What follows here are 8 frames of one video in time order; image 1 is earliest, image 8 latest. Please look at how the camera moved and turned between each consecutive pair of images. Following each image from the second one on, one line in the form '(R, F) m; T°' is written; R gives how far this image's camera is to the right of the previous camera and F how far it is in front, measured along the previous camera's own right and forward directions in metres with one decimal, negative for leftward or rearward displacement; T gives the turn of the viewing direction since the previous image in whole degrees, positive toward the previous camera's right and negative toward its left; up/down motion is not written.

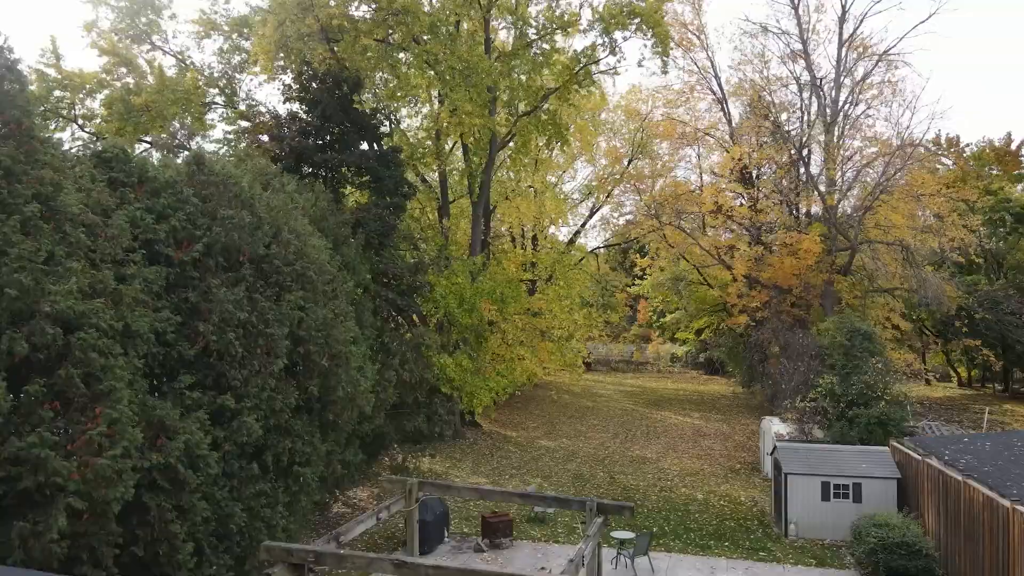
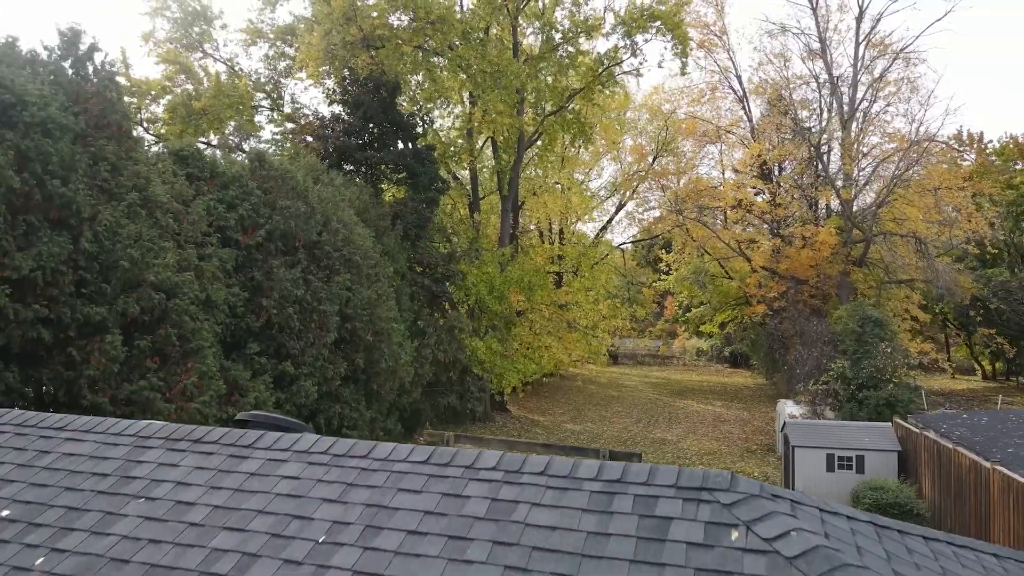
(+0.1, -1.7) m; -2°
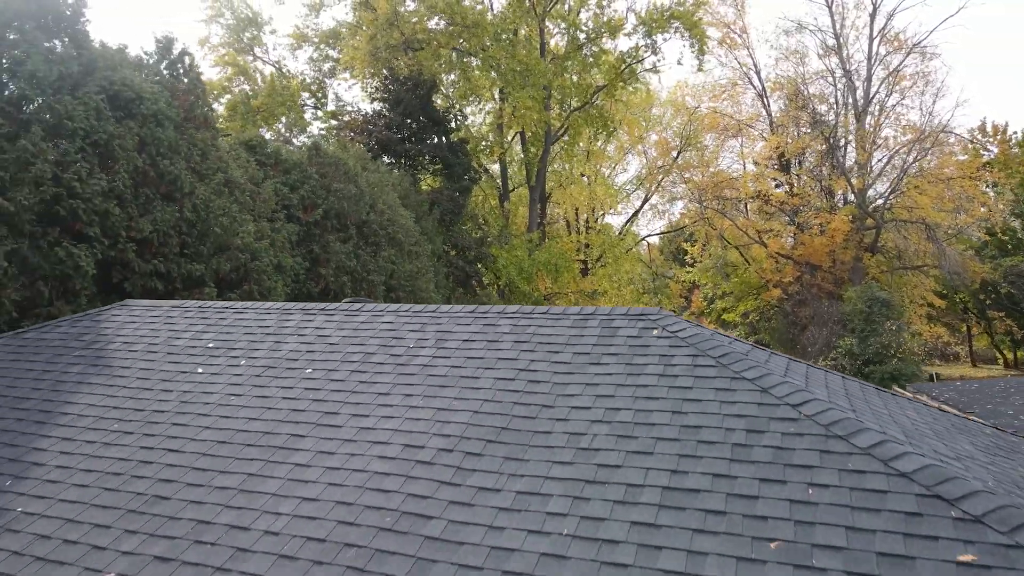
(+0.1, -2.1) m; -2°
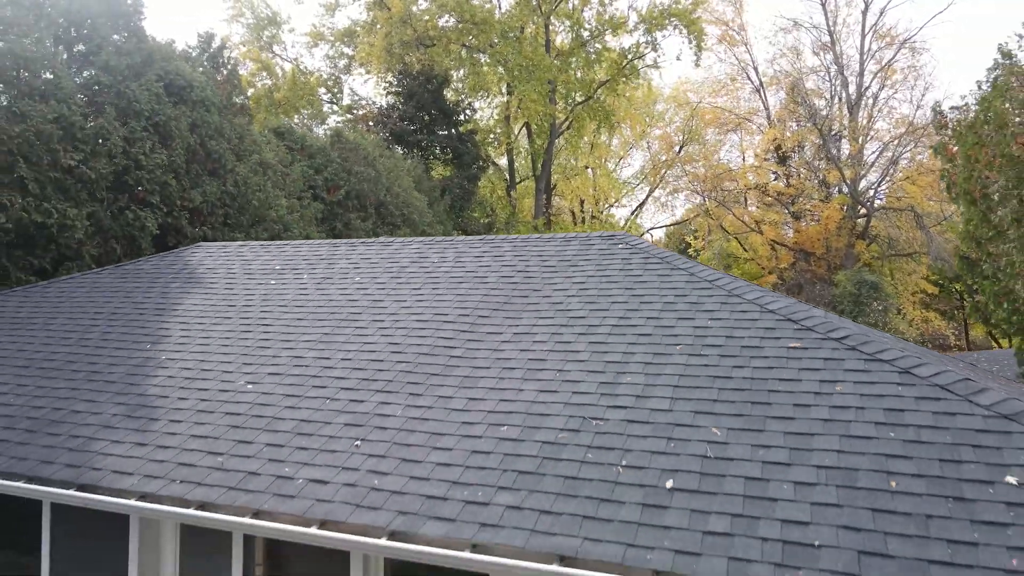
(+0.1, -1.6) m; -1°
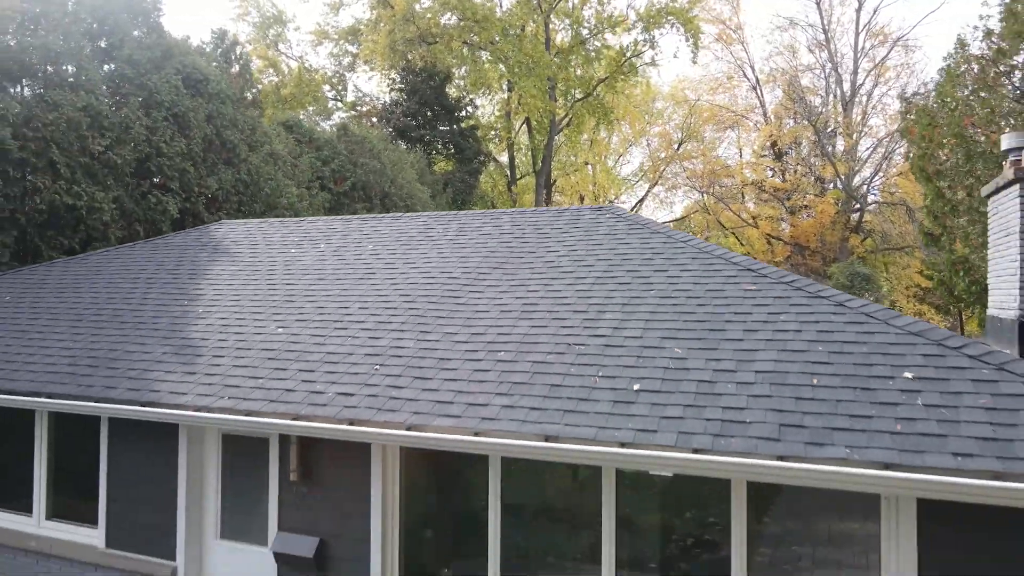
(0.0, -0.7) m; 0°
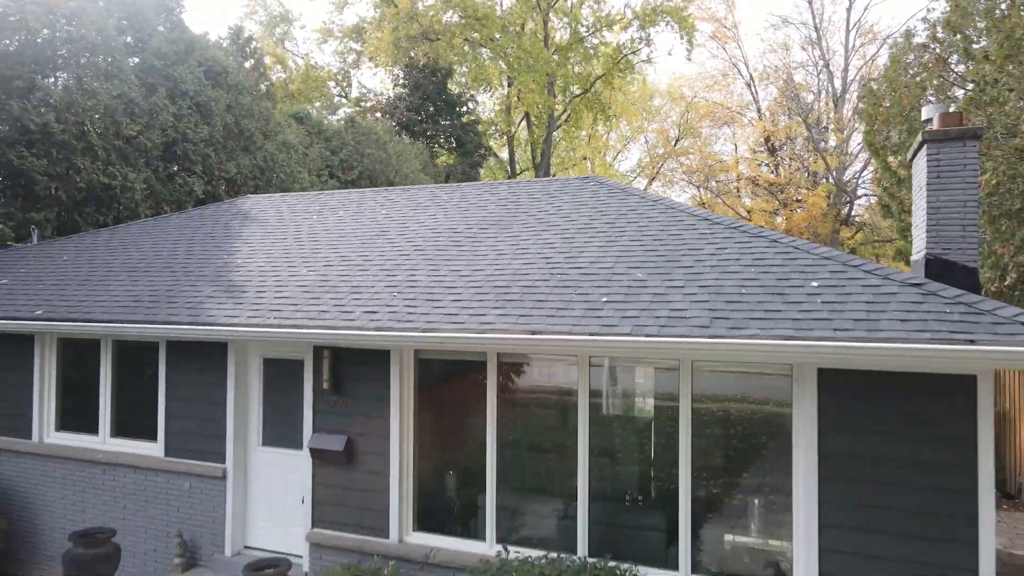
(0.0, -1.0) m; 0°
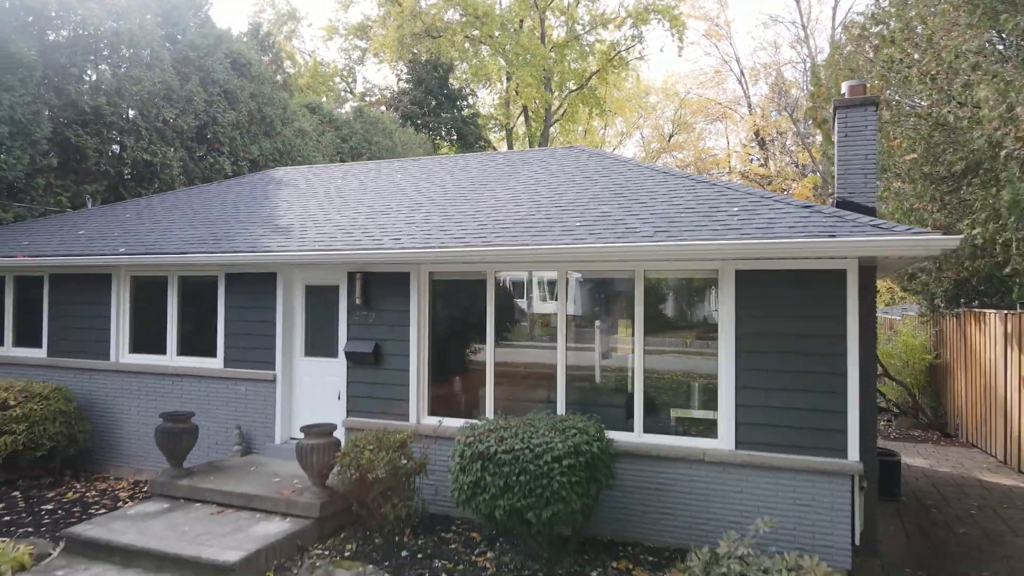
(0.0, -1.5) m; 0°
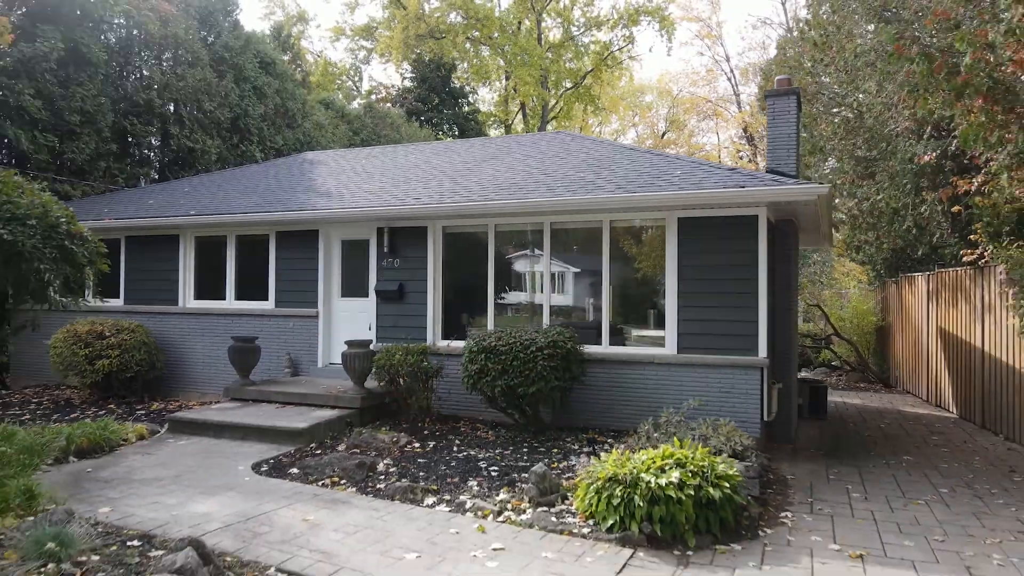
(0.0, -1.9) m; 0°
